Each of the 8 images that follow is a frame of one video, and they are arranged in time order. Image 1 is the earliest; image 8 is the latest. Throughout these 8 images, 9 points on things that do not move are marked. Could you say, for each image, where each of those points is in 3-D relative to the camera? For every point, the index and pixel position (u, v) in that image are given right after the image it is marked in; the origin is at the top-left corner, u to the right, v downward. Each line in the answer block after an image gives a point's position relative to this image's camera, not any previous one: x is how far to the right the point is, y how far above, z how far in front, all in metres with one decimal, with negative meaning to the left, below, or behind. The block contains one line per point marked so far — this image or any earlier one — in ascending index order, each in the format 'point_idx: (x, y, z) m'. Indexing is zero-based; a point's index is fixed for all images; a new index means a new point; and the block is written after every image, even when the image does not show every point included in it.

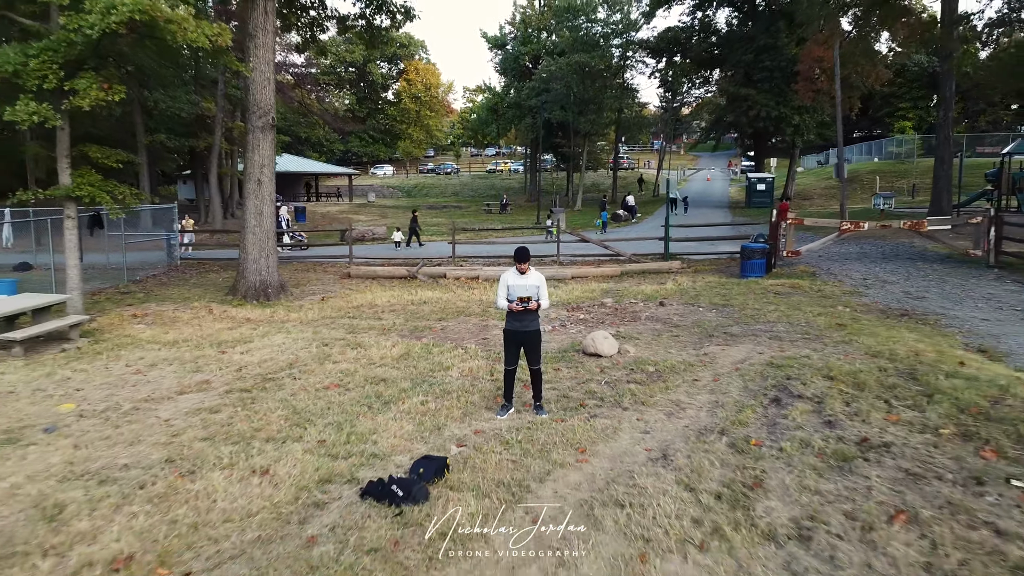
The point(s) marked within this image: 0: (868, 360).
0: (+2.4, -0.5, +6.4) m
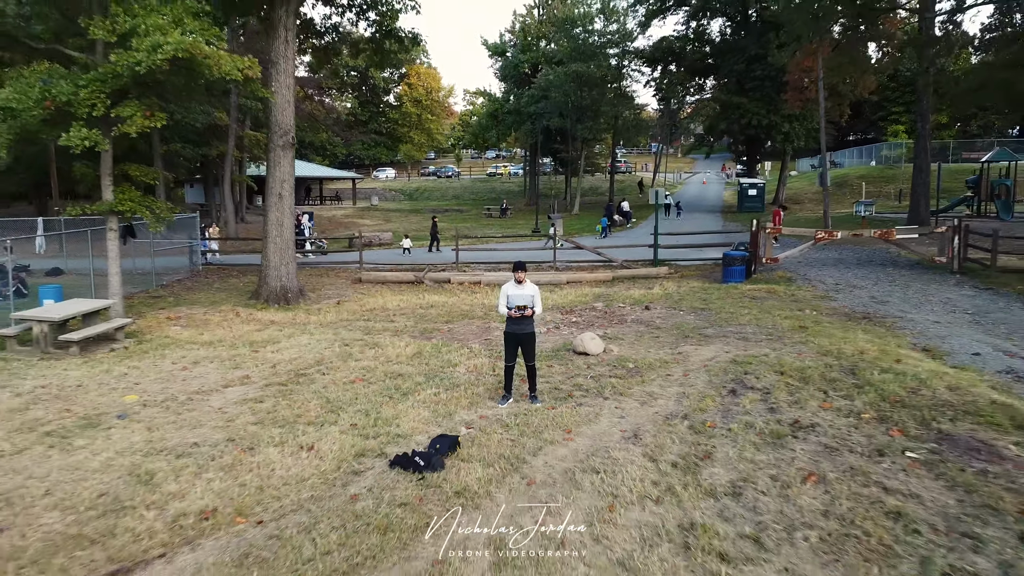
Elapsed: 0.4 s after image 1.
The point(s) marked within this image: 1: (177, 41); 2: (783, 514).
0: (+2.3, -0.5, +7.5) m
1: (-3.1, +2.3, +9.0) m
2: (+1.2, -1.0, +4.3) m
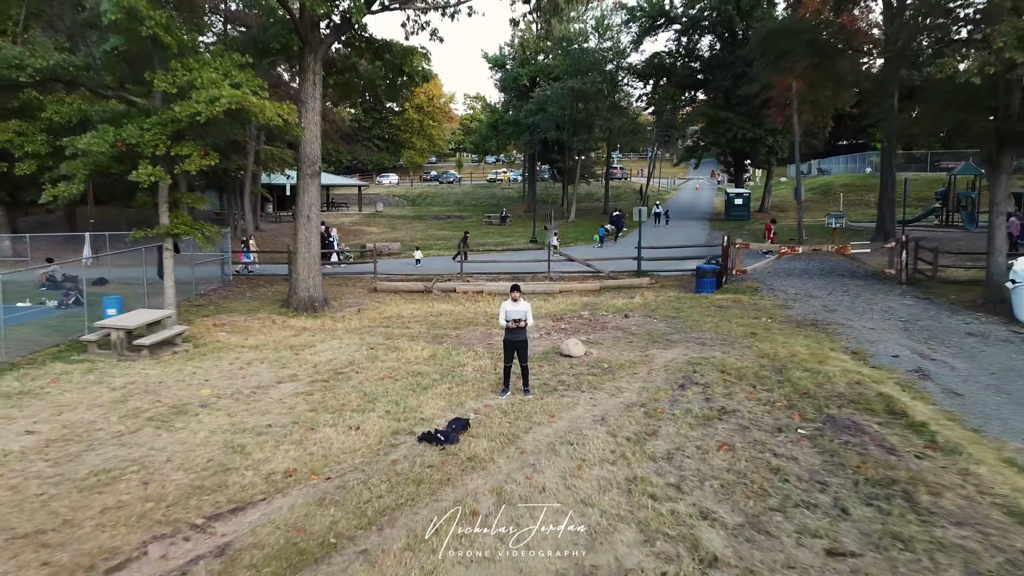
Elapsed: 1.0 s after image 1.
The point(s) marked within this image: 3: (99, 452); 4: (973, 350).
0: (+2.3, -0.7, +9.2) m
1: (-3.1, +2.1, +10.8) m
2: (+1.2, -1.1, +6.0) m
3: (-2.9, -1.2, +7.0) m
4: (+5.1, -0.7, +10.8) m
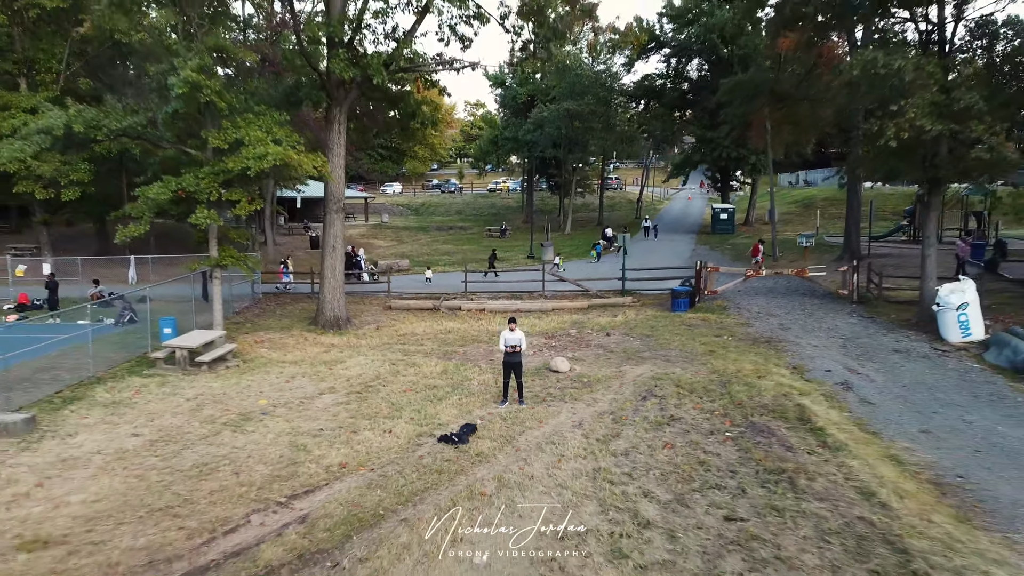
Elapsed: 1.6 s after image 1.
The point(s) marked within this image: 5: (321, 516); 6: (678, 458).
0: (+2.3, -1.0, +11.4) m
1: (-3.1, +1.8, +12.9) m
2: (+1.1, -1.5, +8.2) m
3: (-3.0, -1.5, +9.2) m
4: (+5.1, -1.0, +12.9) m
5: (-1.4, -1.7, +7.4) m
6: (+1.4, -1.4, +8.2) m
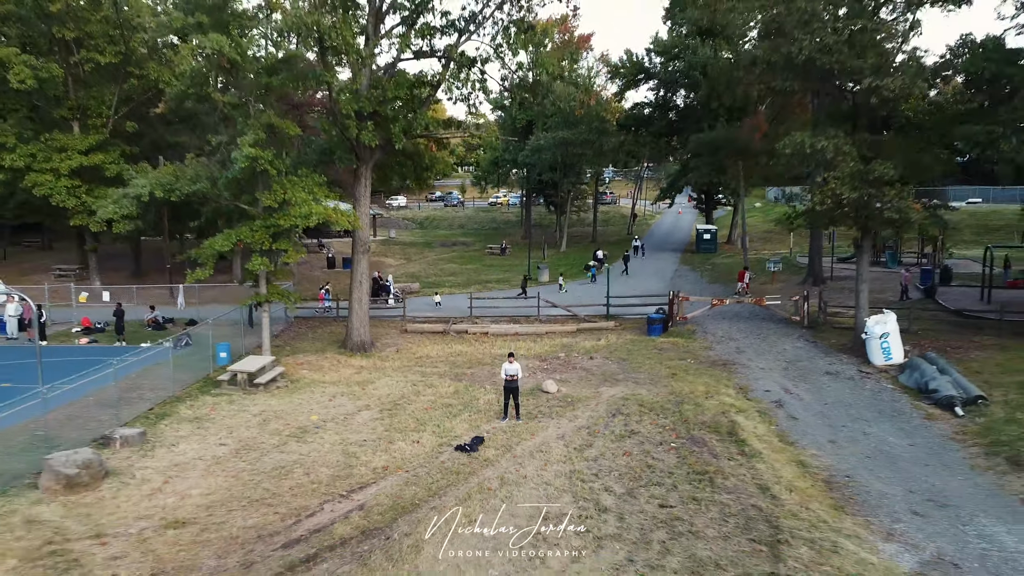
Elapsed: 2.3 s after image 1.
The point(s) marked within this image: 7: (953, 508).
0: (+2.3, -1.6, +14.3) m
1: (-3.2, +1.2, +15.8) m
2: (+1.1, -2.0, +11.1) m
3: (-3.0, -2.1, +12.1) m
4: (+5.1, -1.6, +15.9) m
5: (-1.5, -2.3, +10.3) m
6: (+1.4, -2.0, +11.1) m
7: (+4.9, -2.4, +10.8) m
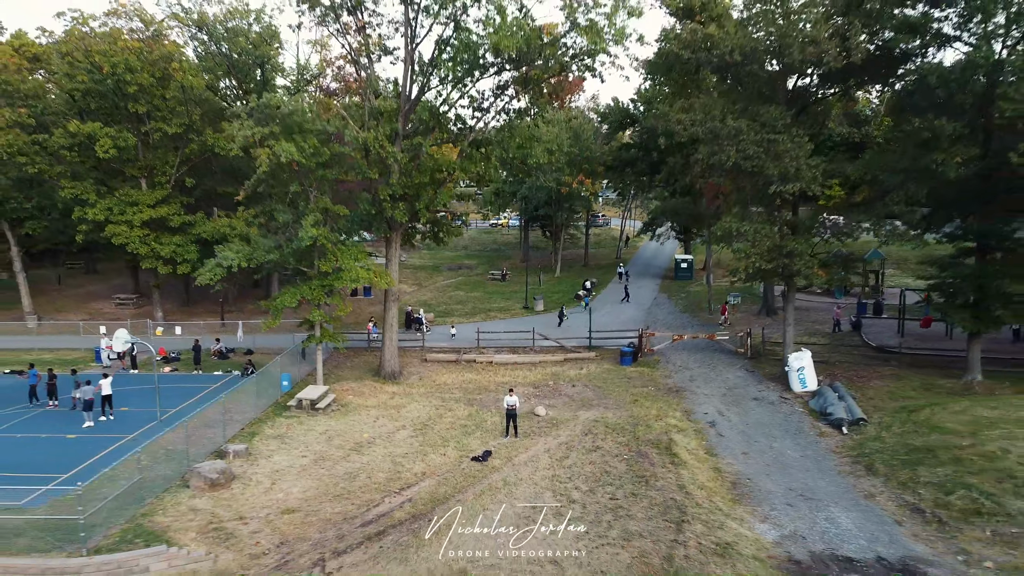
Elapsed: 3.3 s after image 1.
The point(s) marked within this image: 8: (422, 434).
0: (+2.3, -2.6, +19.2) m
1: (-3.2, +0.2, +20.7) m
2: (+1.1, -3.0, +16.0) m
3: (-3.0, -3.1, +17.0) m
4: (+5.1, -2.6, +20.7) m
5: (-1.5, -3.3, +15.2) m
6: (+1.4, -3.0, +16.0) m
7: (+4.9, -3.4, +15.7) m
8: (-1.8, -2.8, +18.8) m
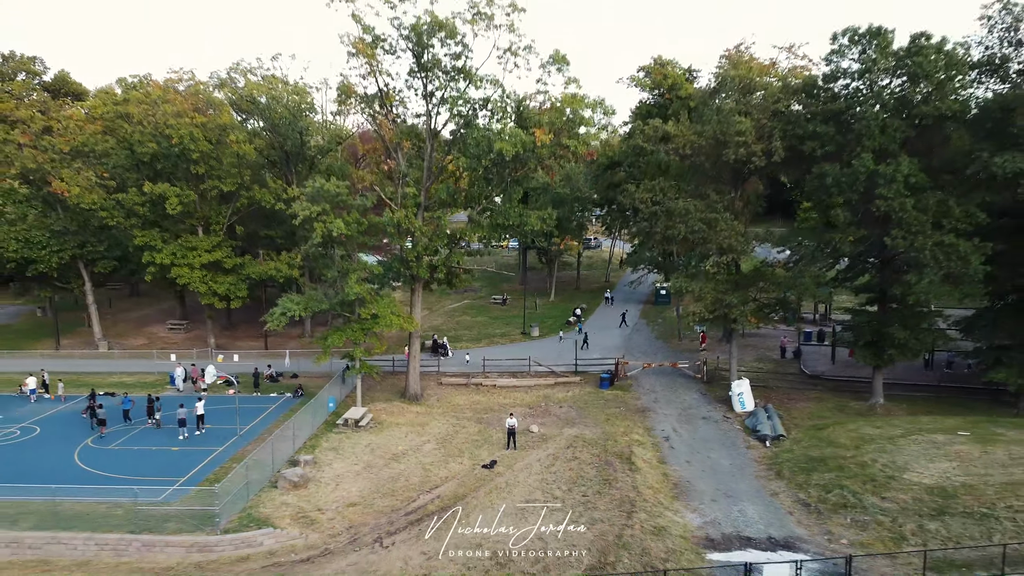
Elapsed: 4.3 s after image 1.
0: (+2.3, -3.8, +24.9) m
1: (-3.2, -0.9, +26.5) m
2: (+1.1, -4.2, +21.7) m
3: (-3.0, -4.3, +22.7) m
4: (+5.1, -3.8, +26.5) m
5: (-1.5, -4.5, +21.0) m
6: (+1.4, -4.2, +21.7) m
7: (+4.9, -4.6, +21.4) m
8: (-1.8, -4.0, +24.5) m
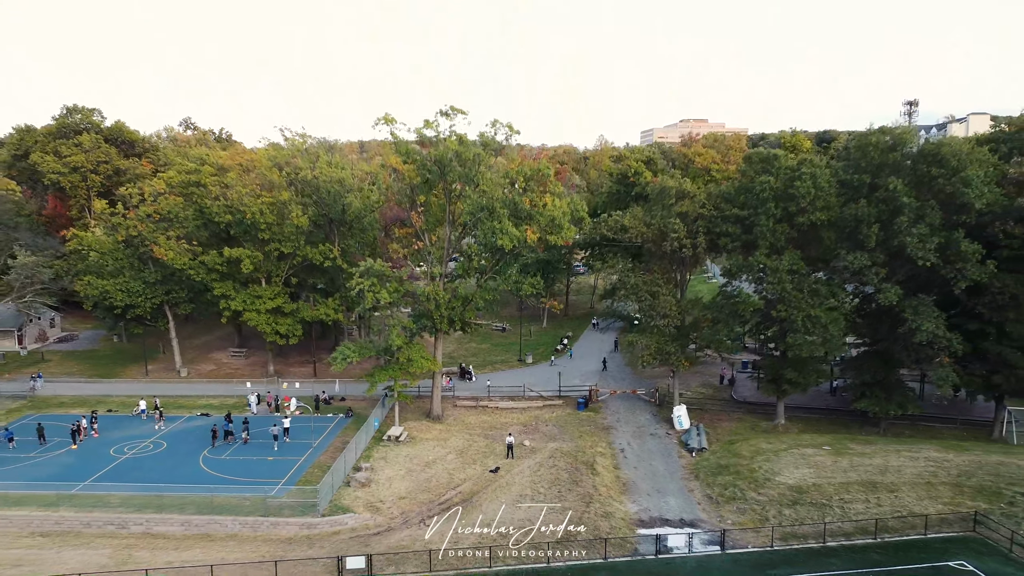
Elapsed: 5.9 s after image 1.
0: (+2.2, -5.7, +34.7) m
1: (-3.2, -2.9, +36.2) m
2: (+1.1, -6.2, +31.5) m
3: (-3.0, -6.2, +32.5) m
4: (+5.0, -5.7, +36.2) m
5: (-1.5, -6.4, +30.7) m
6: (+1.3, -6.1, +31.5) m
7: (+4.8, -6.6, +31.2) m
8: (-1.8, -6.0, +34.3) m
